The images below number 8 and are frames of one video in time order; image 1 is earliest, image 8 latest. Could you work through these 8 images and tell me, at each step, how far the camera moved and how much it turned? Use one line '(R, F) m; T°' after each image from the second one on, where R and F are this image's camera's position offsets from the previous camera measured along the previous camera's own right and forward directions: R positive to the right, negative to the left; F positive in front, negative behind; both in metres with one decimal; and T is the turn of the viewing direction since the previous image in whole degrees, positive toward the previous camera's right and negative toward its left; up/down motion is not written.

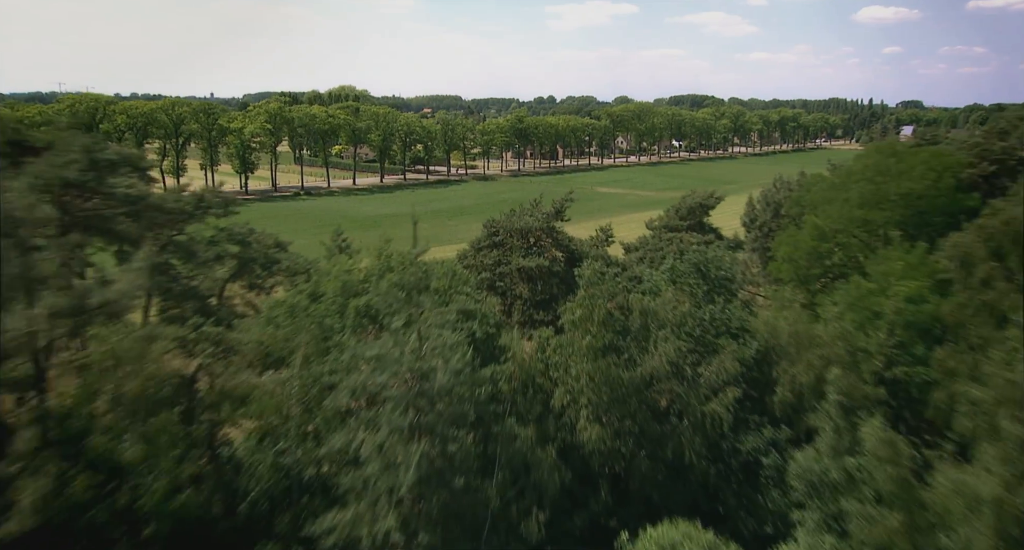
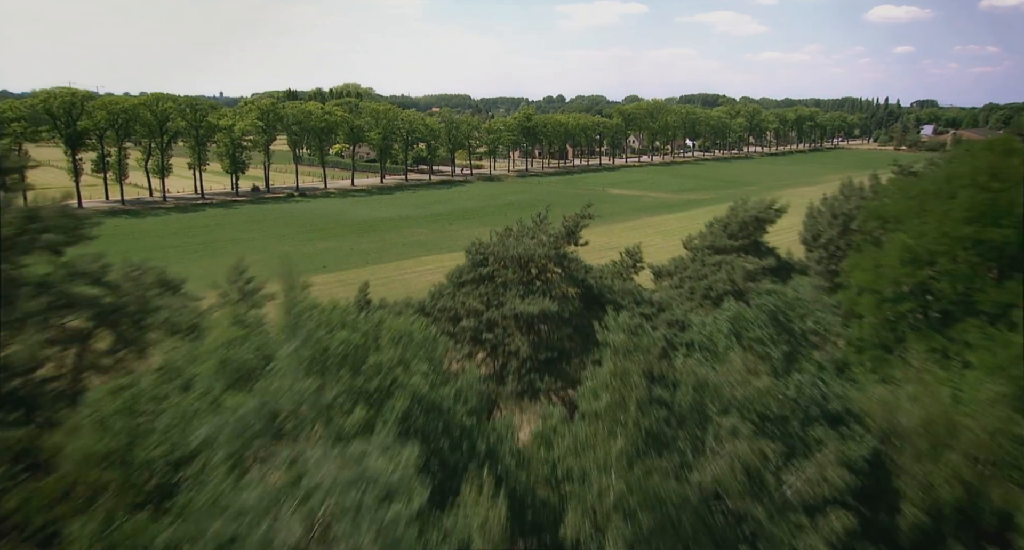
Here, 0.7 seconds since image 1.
(+0.1, +2.3) m; -1°
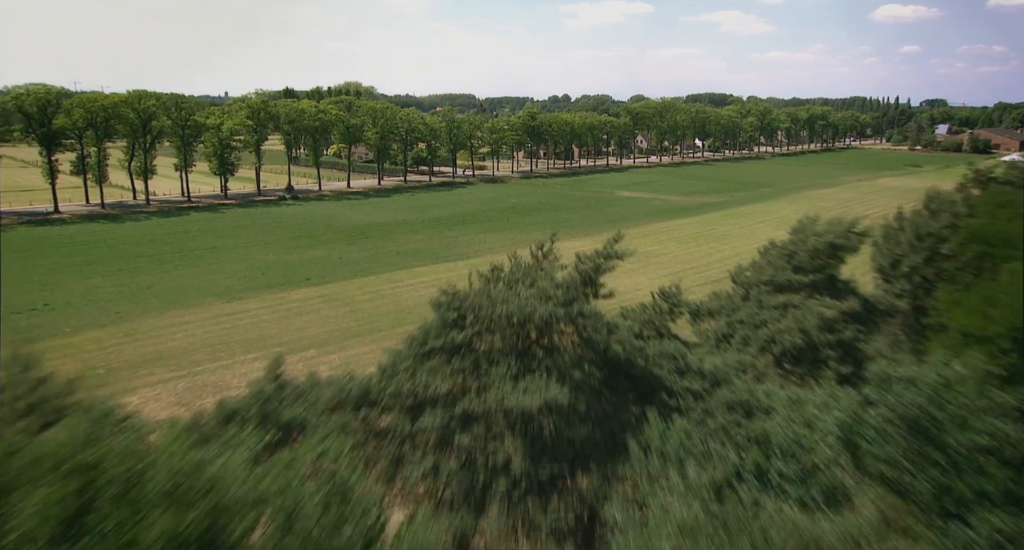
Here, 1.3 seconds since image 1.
(+0.1, +1.9) m; 0°
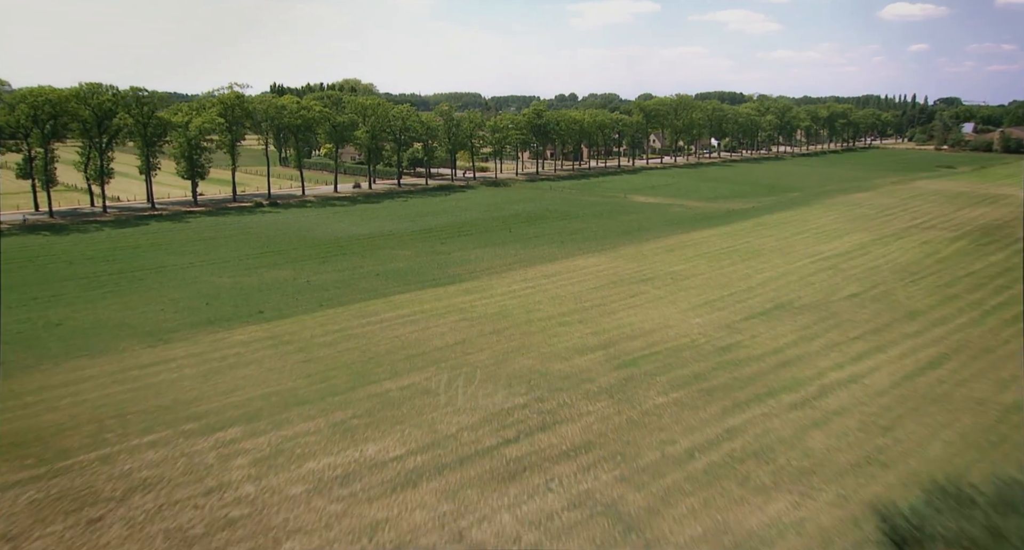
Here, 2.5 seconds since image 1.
(+0.1, +3.6) m; -1°
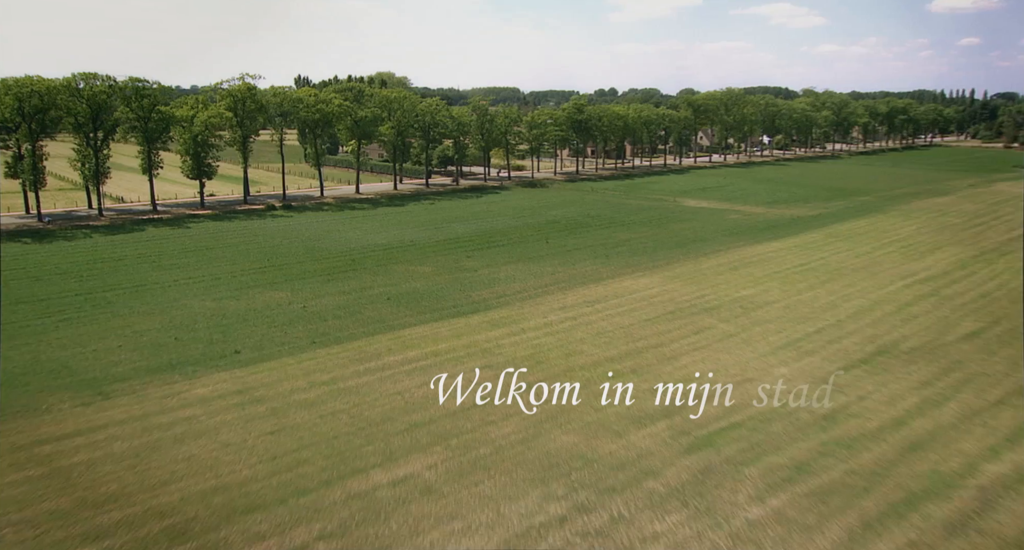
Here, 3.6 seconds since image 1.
(0.0, +3.2) m; -3°
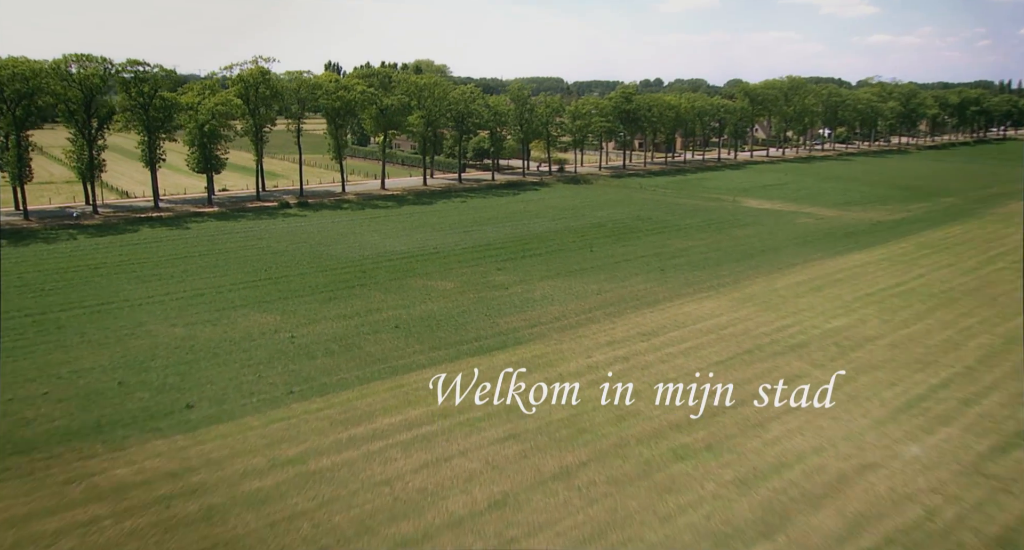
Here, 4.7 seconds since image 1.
(+0.1, +3.1) m; -3°
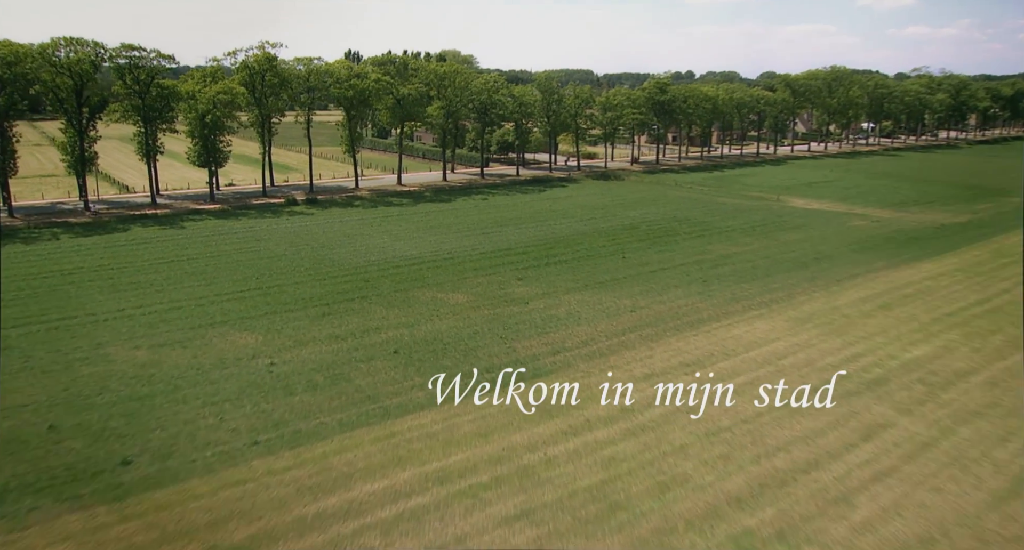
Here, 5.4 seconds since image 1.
(+0.1, +2.1) m; -2°
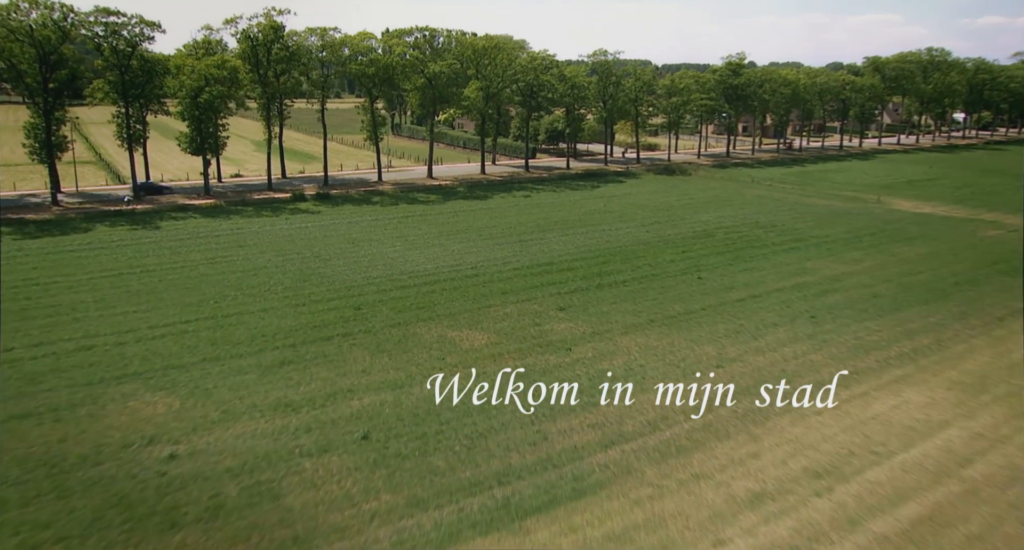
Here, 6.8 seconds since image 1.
(+0.2, +4.0) m; -4°
